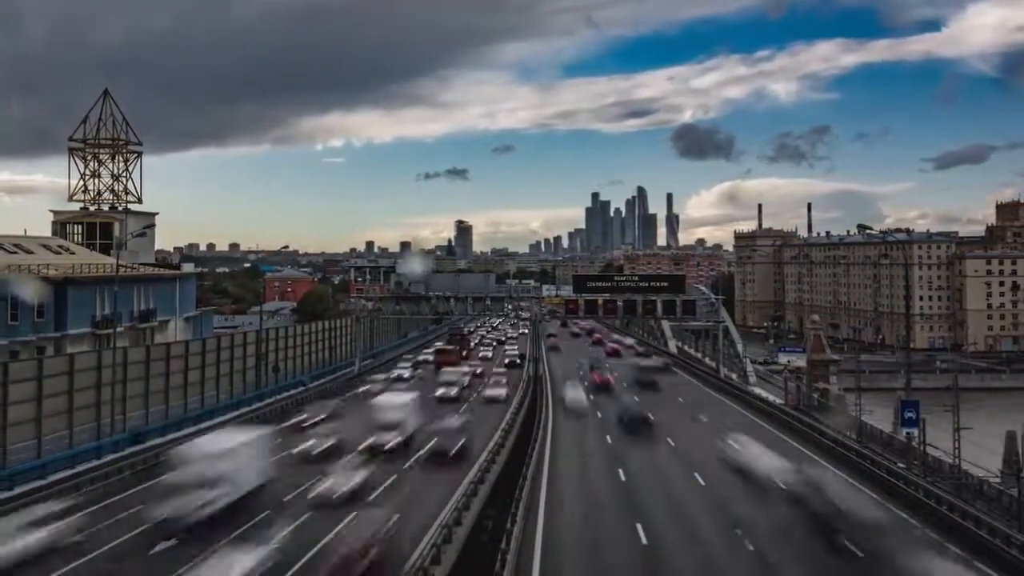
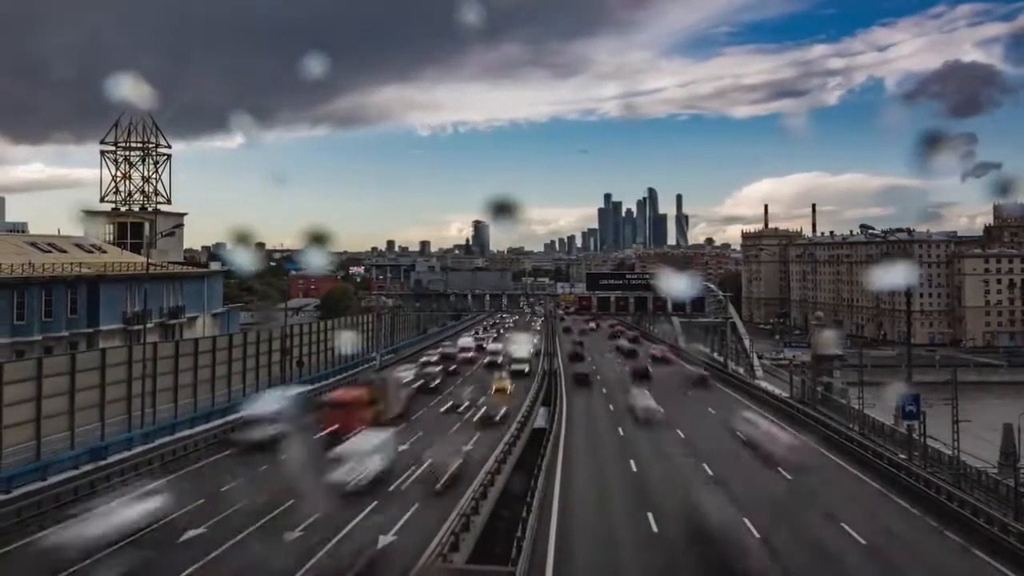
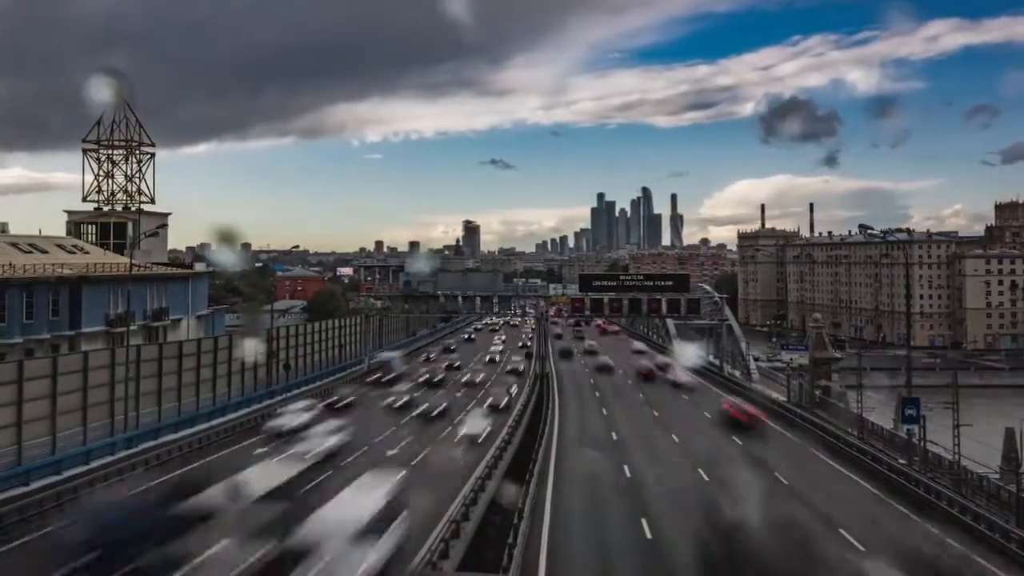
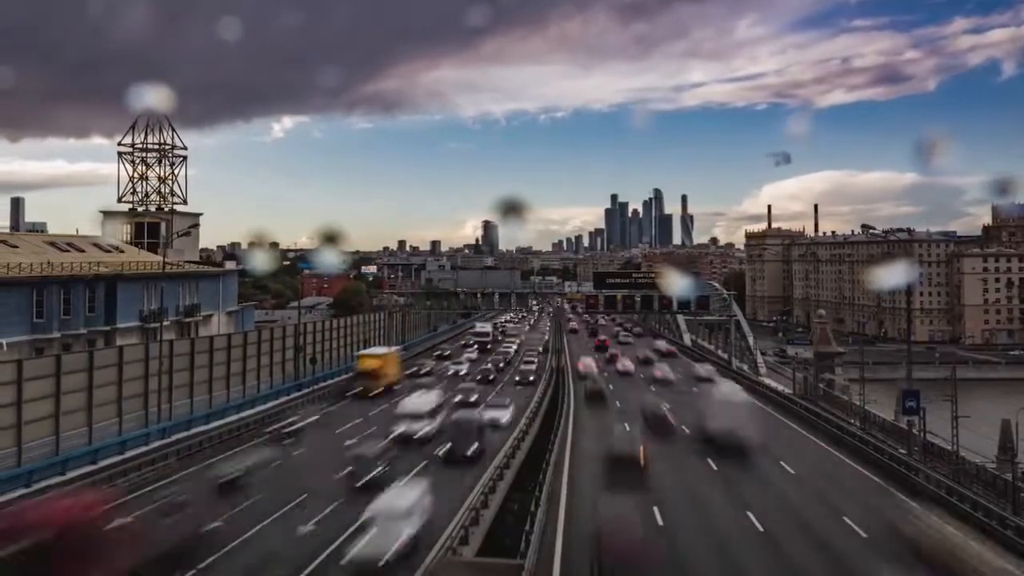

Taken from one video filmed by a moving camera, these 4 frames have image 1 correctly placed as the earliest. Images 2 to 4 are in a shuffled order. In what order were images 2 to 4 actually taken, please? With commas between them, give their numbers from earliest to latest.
3, 2, 4
